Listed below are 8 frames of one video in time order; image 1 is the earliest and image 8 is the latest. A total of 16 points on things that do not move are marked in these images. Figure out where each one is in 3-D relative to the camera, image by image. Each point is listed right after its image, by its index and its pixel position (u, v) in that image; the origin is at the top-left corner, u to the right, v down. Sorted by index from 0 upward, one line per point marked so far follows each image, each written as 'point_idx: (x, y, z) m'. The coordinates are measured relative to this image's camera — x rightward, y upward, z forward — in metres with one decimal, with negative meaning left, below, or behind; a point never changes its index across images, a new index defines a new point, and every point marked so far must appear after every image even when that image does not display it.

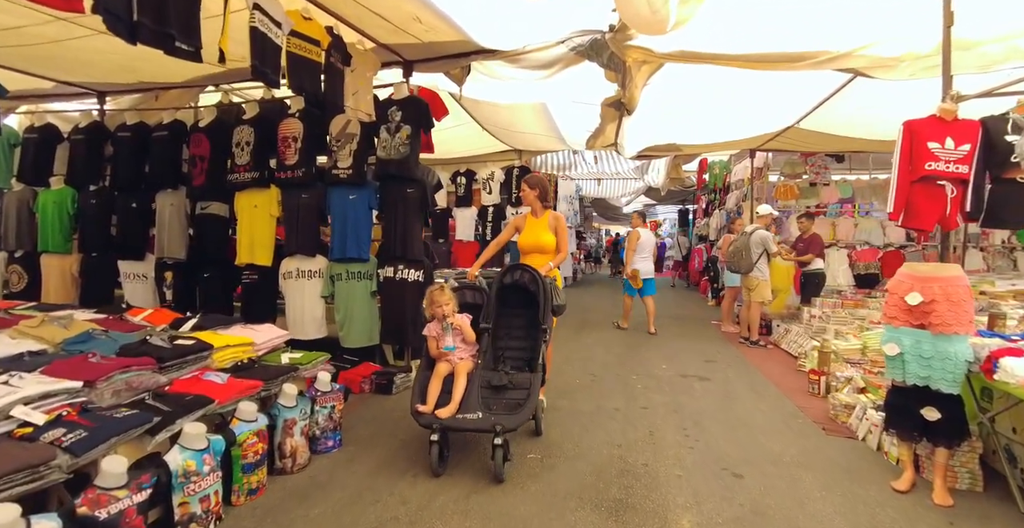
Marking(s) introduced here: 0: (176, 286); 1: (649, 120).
0: (-3.6, -0.2, +4.9) m
1: (+1.6, +1.8, +5.3) m
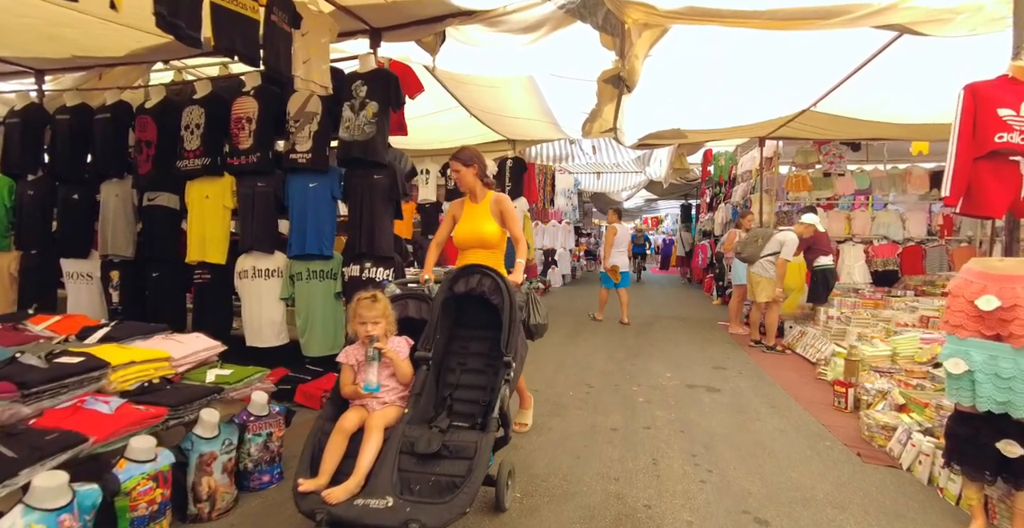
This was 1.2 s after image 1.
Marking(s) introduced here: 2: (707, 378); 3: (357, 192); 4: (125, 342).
0: (-3.8, -0.2, +4.4) m
1: (+1.5, +1.8, +4.8) m
2: (+1.9, -1.1, +4.5) m
3: (-1.3, +0.6, +3.8) m
4: (-2.1, -0.4, +2.4) m
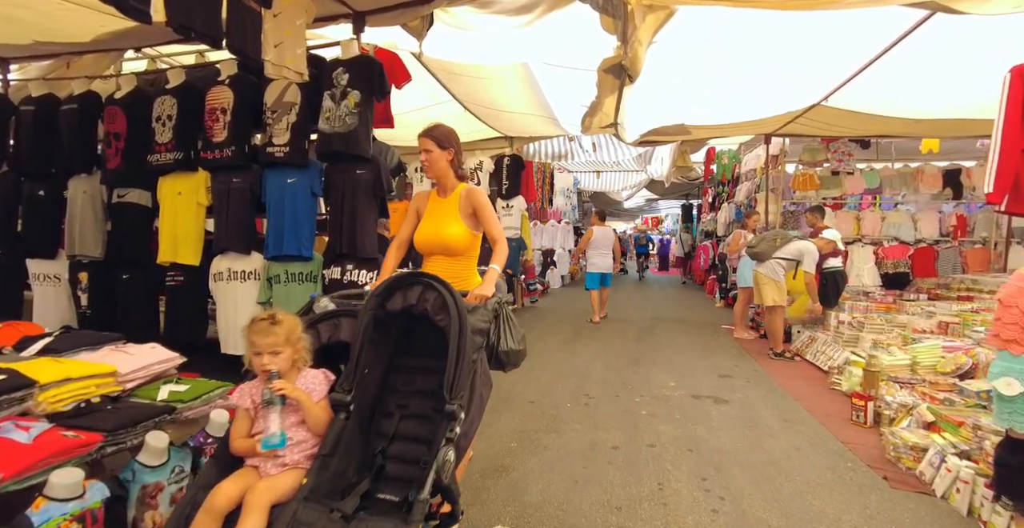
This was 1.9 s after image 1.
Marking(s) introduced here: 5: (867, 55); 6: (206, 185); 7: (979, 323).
0: (-3.8, -0.2, +4.1) m
1: (+1.4, +1.8, +4.5) m
2: (+1.9, -1.2, +4.2) m
3: (-1.3, +0.6, +3.5) m
4: (-2.1, -0.4, +2.2) m
5: (+2.7, +1.6, +3.5) m
6: (-2.6, +0.7, +3.8) m
7: (+4.4, -0.6, +4.3) m
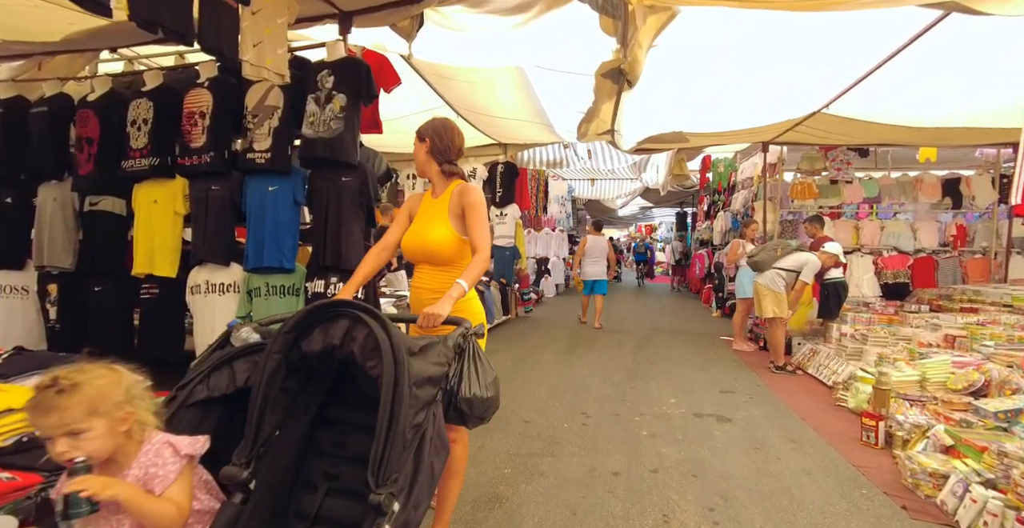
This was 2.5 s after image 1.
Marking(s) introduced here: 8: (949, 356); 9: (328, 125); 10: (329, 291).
0: (-3.9, -0.3, +3.9) m
1: (+1.3, +1.7, +4.4) m
2: (+1.8, -1.3, +4.0) m
3: (-1.4, +0.5, +3.3) m
4: (-2.2, -0.5, +2.0) m
5: (+2.7, +1.5, +3.4) m
6: (-2.6, +0.6, +3.6) m
7: (+4.4, -0.7, +4.2) m
8: (+3.6, -0.8, +3.8) m
9: (-1.3, +1.0, +3.2) m
10: (-1.3, -0.2, +3.3) m
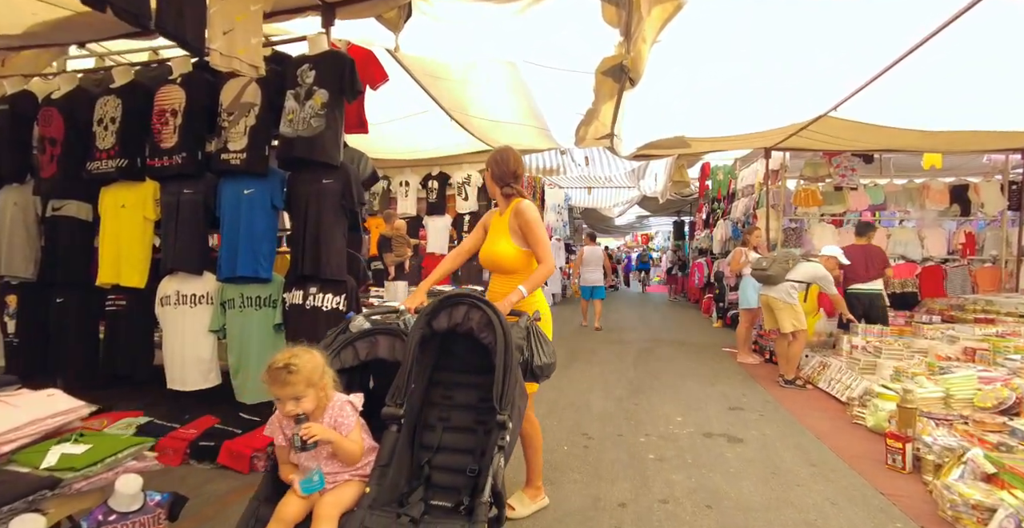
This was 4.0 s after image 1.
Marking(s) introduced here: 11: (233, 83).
0: (-3.9, -0.4, +3.6) m
1: (+1.3, +1.6, +4.2) m
2: (+1.8, -1.3, +3.8) m
3: (-1.4, +0.4, +3.1) m
4: (-2.2, -0.5, +1.7) m
5: (+2.6, +1.4, +3.2) m
6: (-2.7, +0.5, +3.4) m
7: (+4.3, -0.7, +4.0) m
8: (+3.6, -0.8, +3.6) m
9: (-1.3, +0.9, +2.9) m
10: (-1.4, -0.3, +3.1) m
11: (-1.9, +1.3, +3.1) m
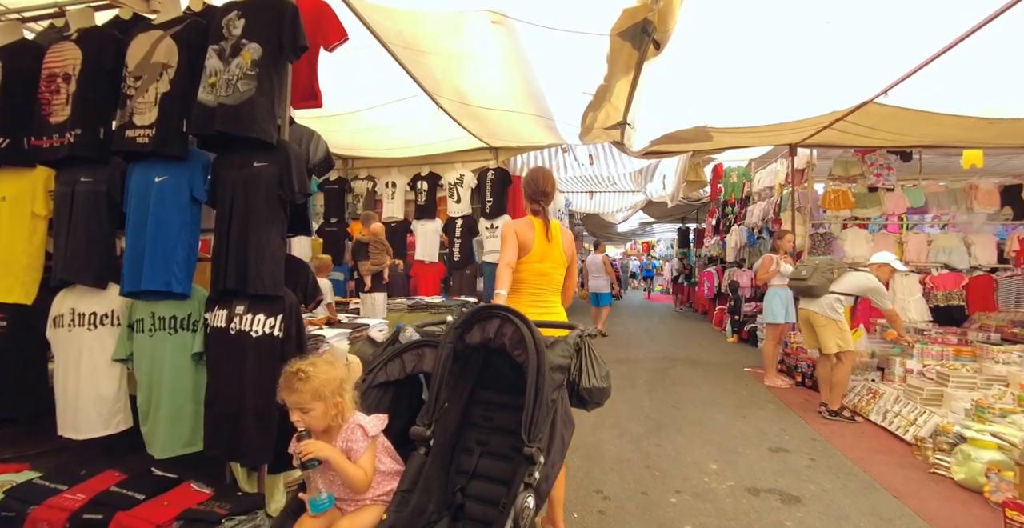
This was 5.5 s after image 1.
0: (-4.0, -0.5, +2.9) m
1: (+1.3, +1.5, +3.5) m
2: (+1.7, -1.4, +3.0) m
3: (-1.4, +0.4, +2.3) m
4: (-2.2, -0.6, +0.9) m
5: (+2.6, +1.4, +2.5) m
6: (-2.7, +0.5, +2.6) m
7: (+4.3, -0.8, +3.2) m
8: (+3.6, -0.9, +2.8) m
9: (-1.3, +0.9, +2.2) m
10: (-1.4, -0.3, +2.3) m
11: (-2.0, +1.2, +2.4) m
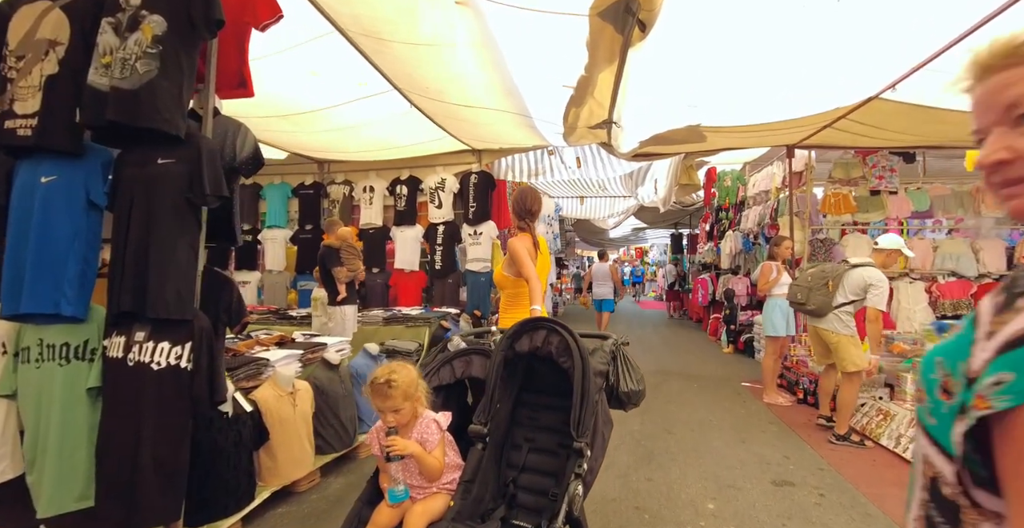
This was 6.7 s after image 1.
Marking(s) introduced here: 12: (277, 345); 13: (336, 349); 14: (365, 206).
0: (-4.1, -0.6, +2.4) m
1: (+1.1, +1.4, +3.1) m
2: (+1.6, -1.5, +2.6) m
3: (-1.6, +0.3, +1.9) m
4: (-2.4, -0.6, +0.5) m
5: (+2.4, +1.3, +2.2) m
6: (-2.9, +0.4, +2.2) m
7: (+4.1, -0.9, +2.9) m
8: (+3.4, -1.0, +2.5) m
9: (-1.5, +0.8, +1.8) m
10: (-1.6, -0.4, +1.9) m
11: (-2.1, +1.1, +2.0) m
12: (-1.7, -0.6, +3.4) m
13: (-1.4, -0.7, +3.5) m
14: (-2.3, +0.9, +7.0) m
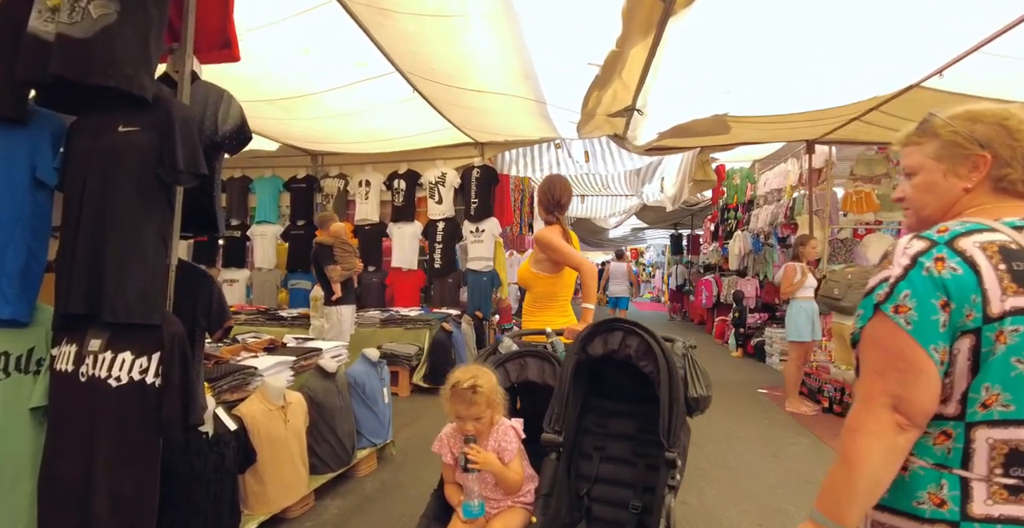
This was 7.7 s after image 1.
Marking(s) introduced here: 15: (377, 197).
0: (-4.0, -0.5, +2.0) m
1: (+1.2, +1.4, +2.8) m
2: (+1.7, -1.5, +2.3) m
3: (-1.5, +0.3, +1.6) m
4: (-2.2, -0.6, +0.1) m
5: (+2.6, +1.3, +1.9) m
6: (-2.7, +0.4, +1.8) m
7: (+4.2, -0.9, +2.6) m
8: (+3.5, -1.0, +2.2) m
9: (-1.4, +0.8, +1.5) m
10: (-1.4, -0.4, +1.6) m
11: (-2.0, +1.2, +1.7) m
12: (-1.6, -0.6, +3.0) m
13: (-1.2, -0.6, +3.1) m
14: (-2.2, +0.9, +6.6) m
15: (-2.0, +1.0, +6.7) m
